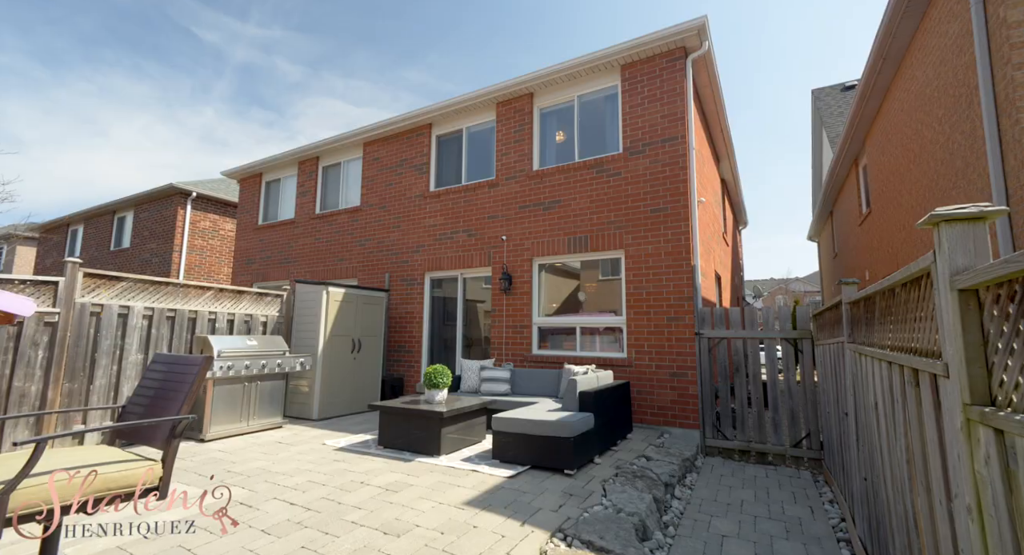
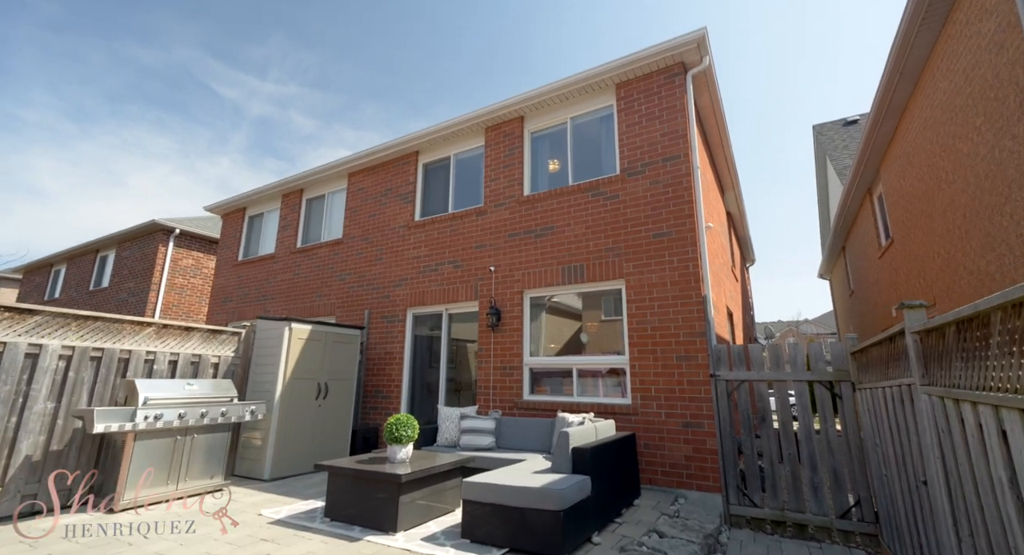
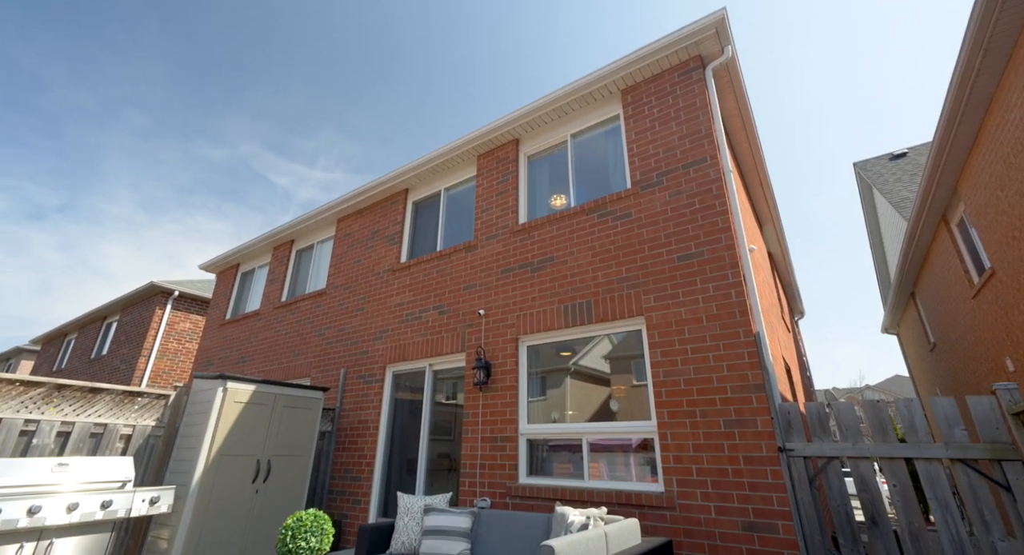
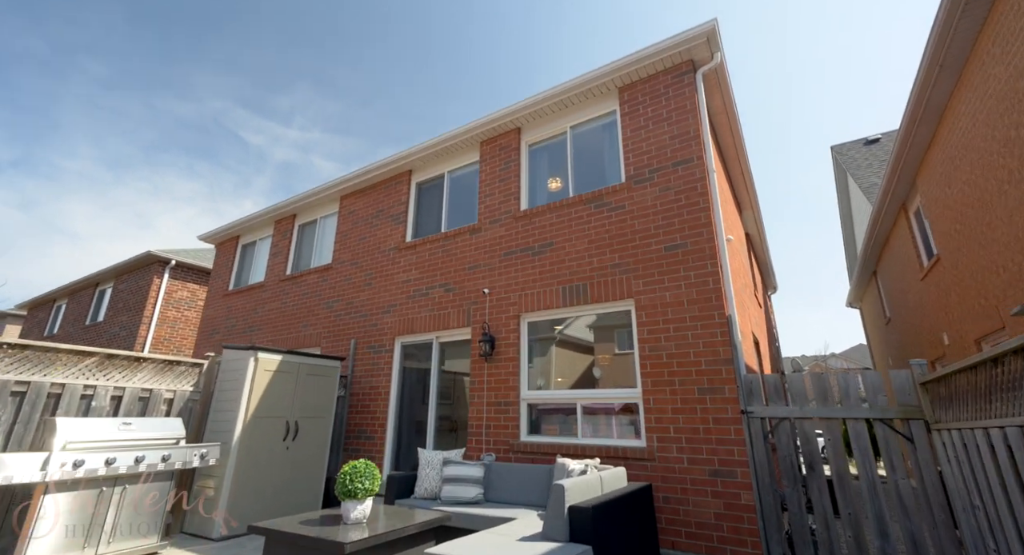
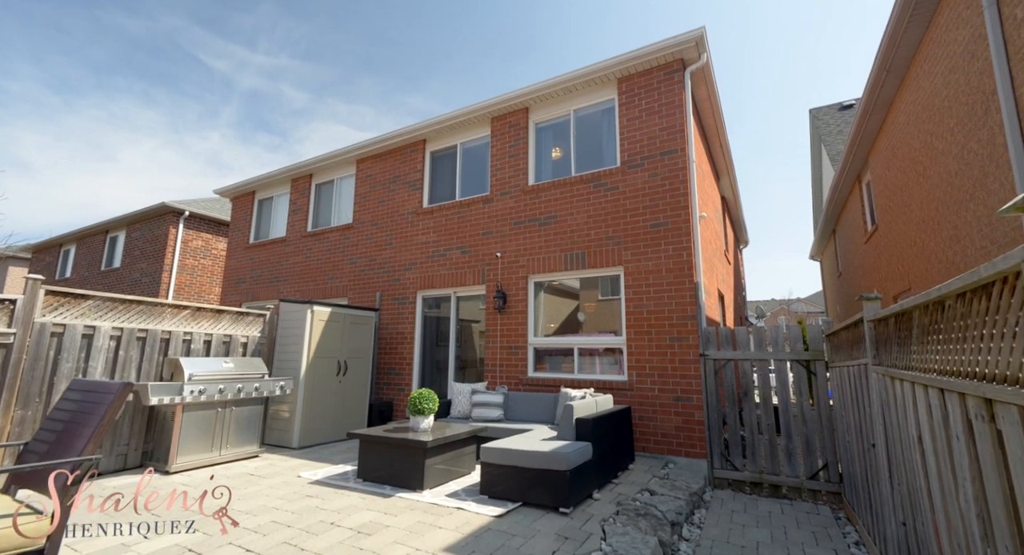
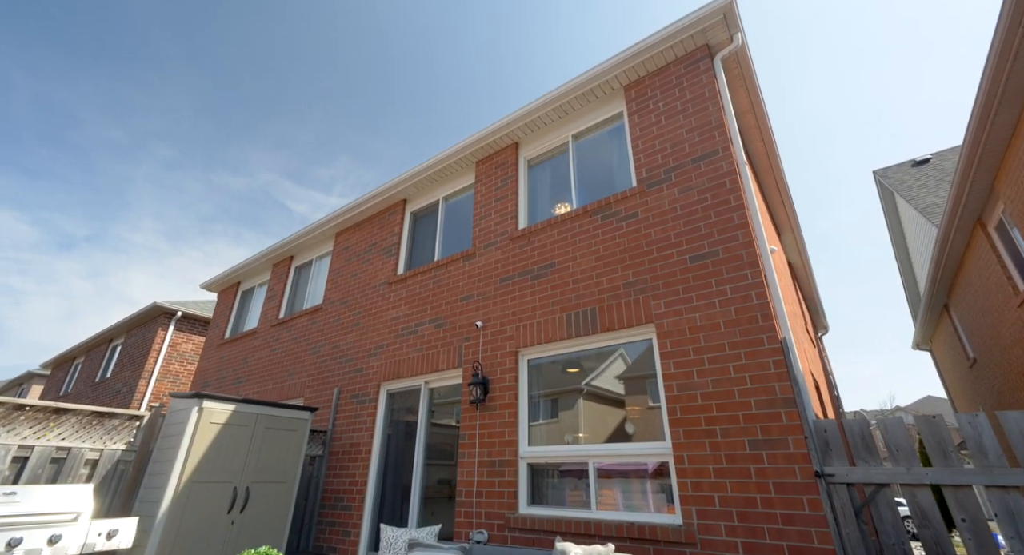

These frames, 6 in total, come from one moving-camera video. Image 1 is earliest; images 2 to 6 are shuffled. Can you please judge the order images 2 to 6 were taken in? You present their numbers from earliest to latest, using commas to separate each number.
5, 2, 4, 3, 6
